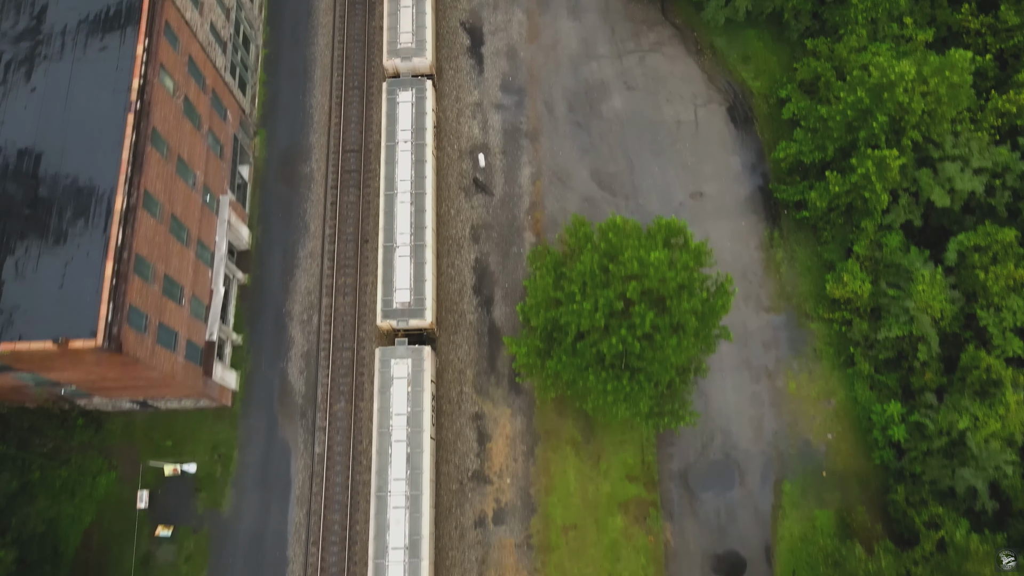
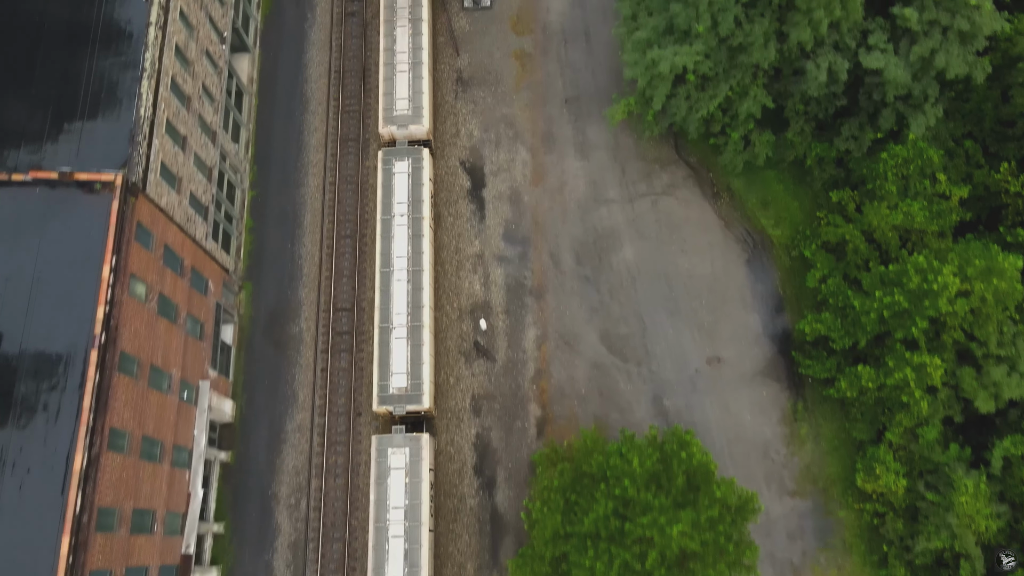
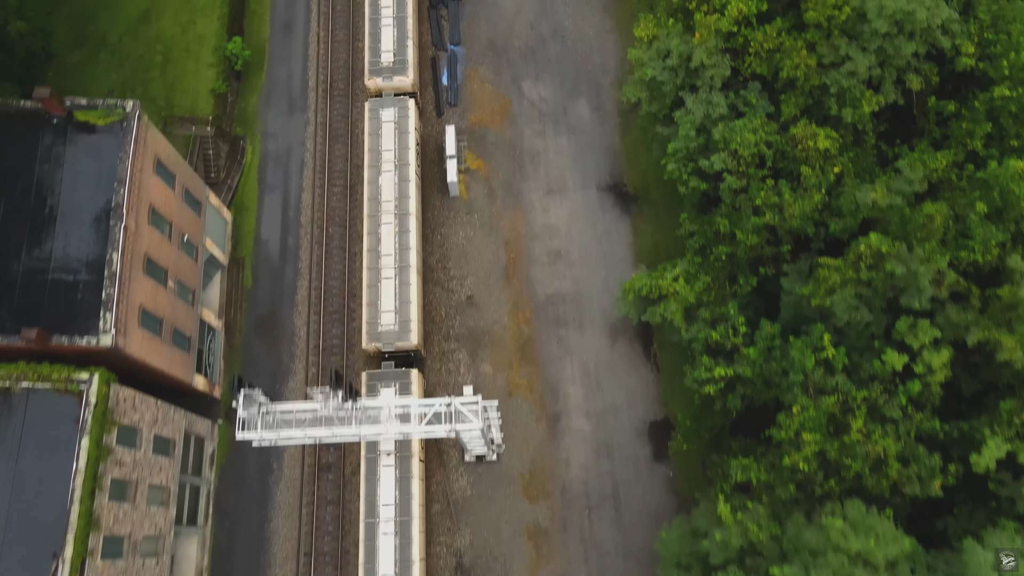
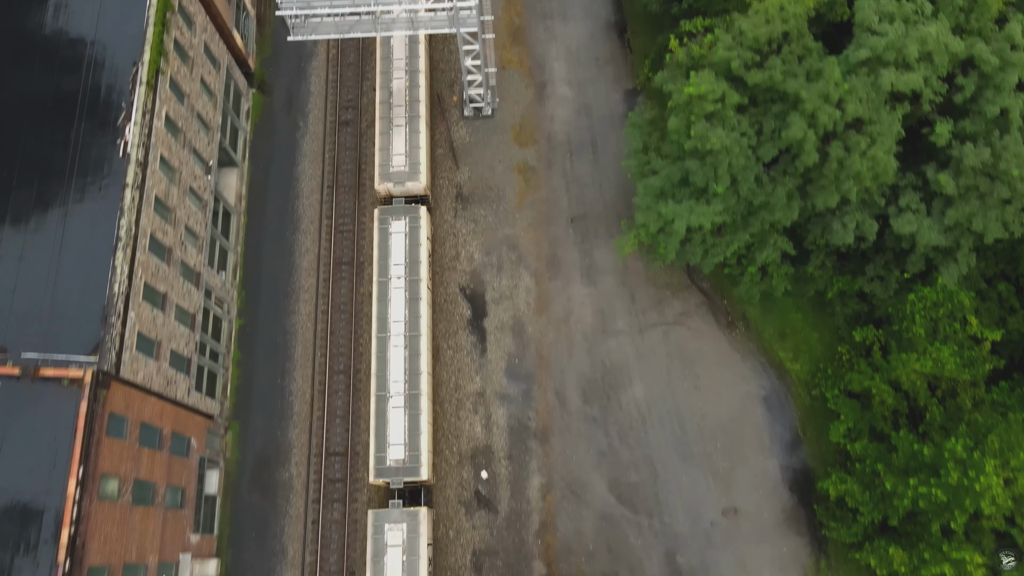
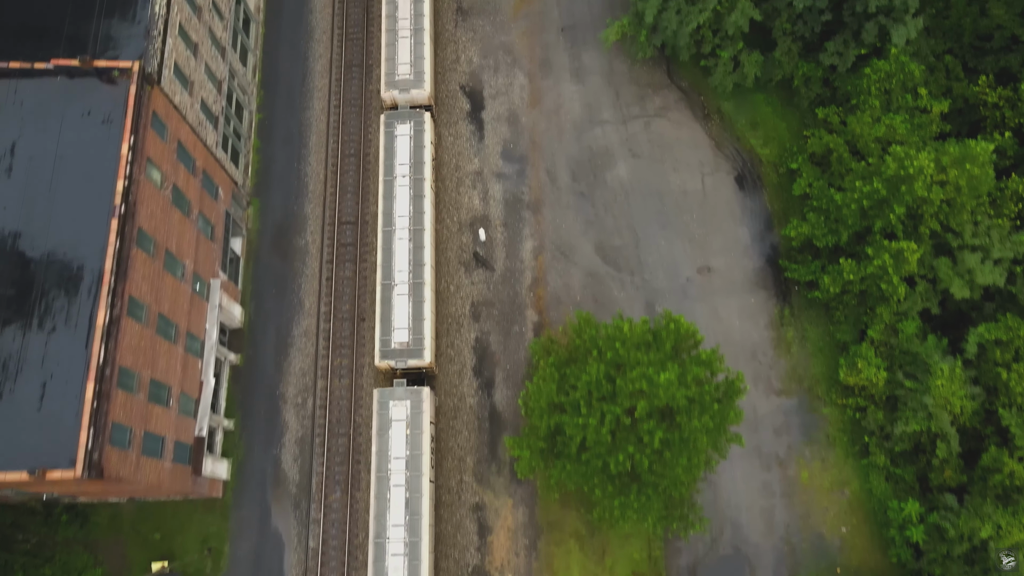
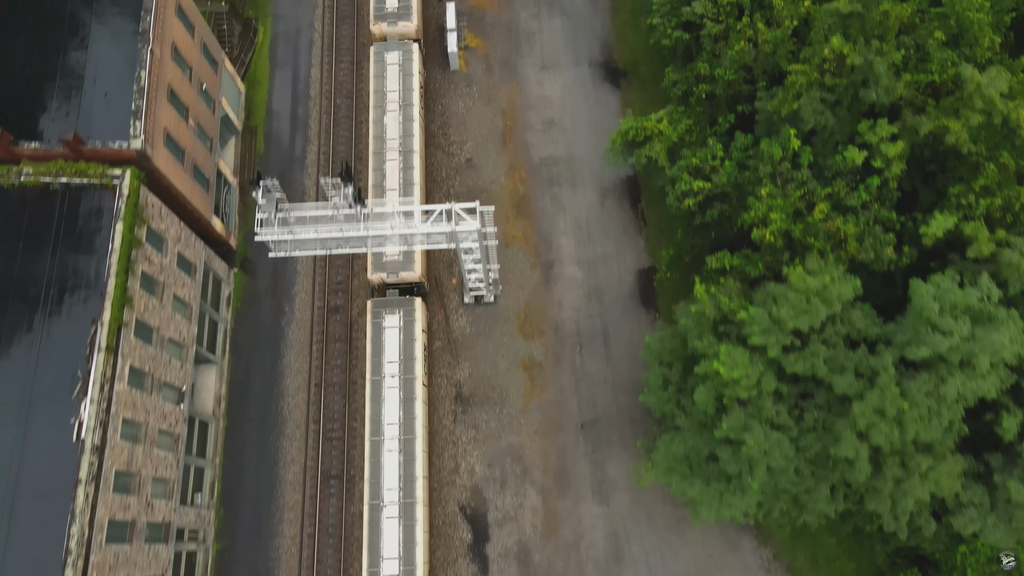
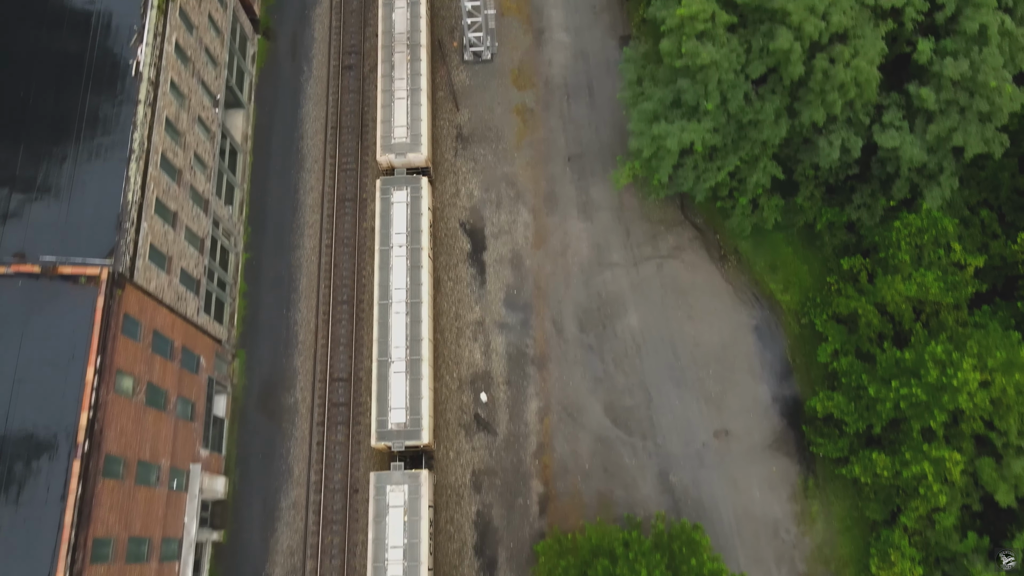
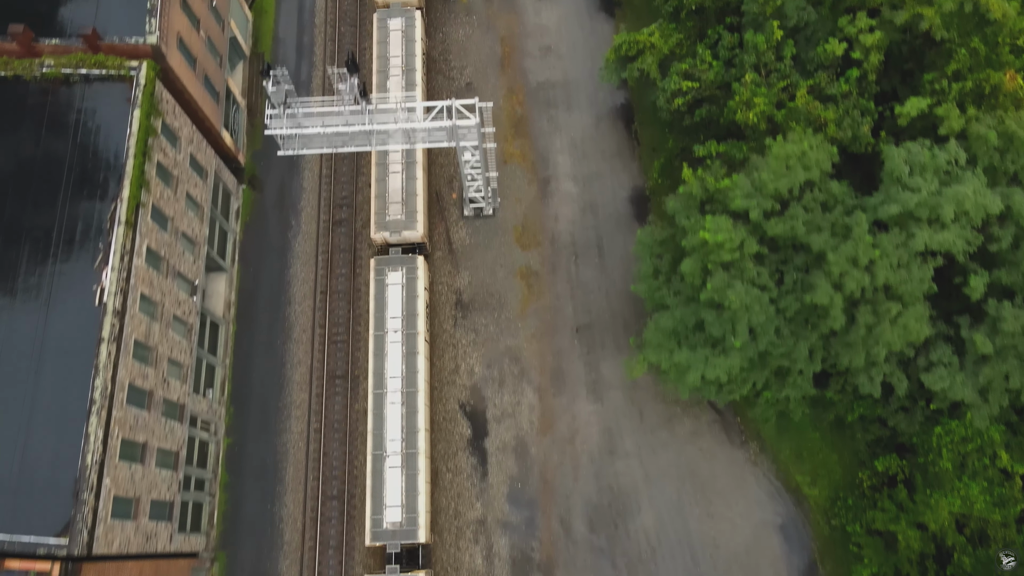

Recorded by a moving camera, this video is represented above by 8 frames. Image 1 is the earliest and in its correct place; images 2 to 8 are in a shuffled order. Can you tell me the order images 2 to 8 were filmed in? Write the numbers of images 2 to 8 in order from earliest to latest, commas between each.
5, 2, 7, 4, 8, 6, 3
